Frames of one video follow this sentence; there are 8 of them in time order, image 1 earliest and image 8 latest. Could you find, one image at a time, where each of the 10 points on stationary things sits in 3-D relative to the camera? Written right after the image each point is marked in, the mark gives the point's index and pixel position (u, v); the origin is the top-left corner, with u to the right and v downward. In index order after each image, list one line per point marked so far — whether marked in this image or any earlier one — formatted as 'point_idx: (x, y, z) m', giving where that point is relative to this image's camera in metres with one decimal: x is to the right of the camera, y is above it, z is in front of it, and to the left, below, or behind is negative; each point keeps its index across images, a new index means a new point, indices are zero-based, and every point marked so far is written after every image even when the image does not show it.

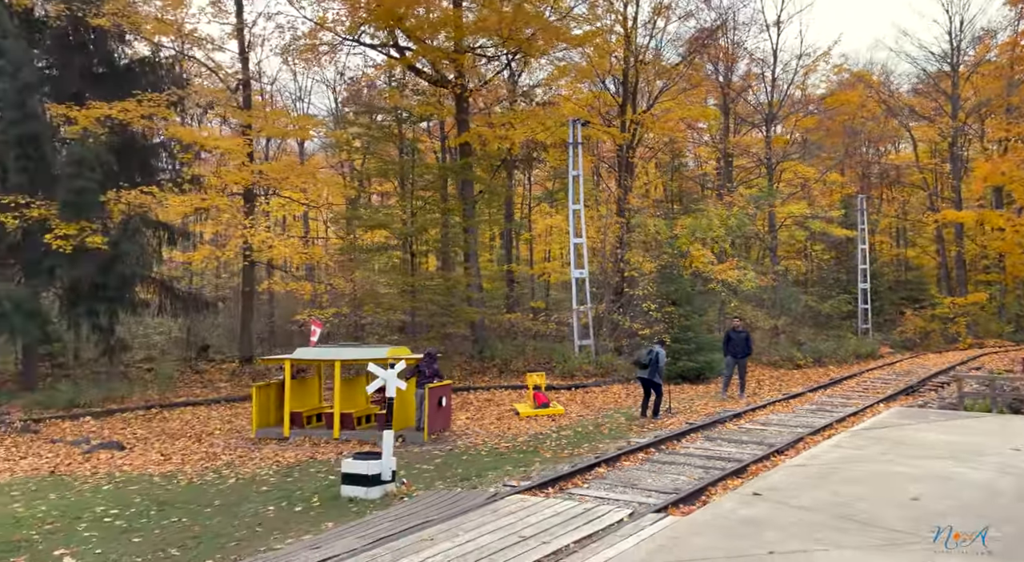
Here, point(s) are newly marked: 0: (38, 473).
0: (-6.7, -2.7, +12.9) m
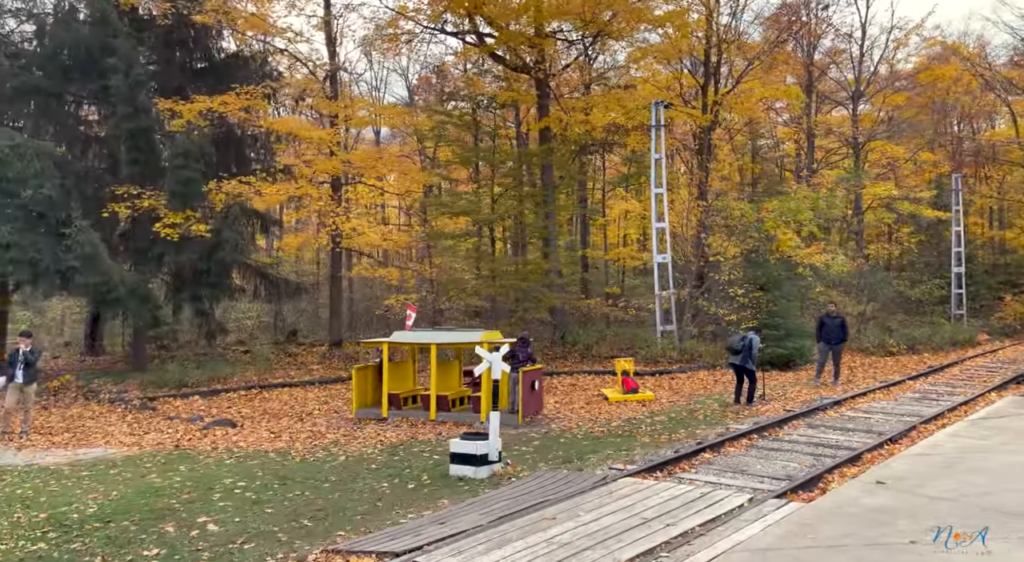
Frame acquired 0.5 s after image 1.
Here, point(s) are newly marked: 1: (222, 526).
0: (-5.3, -2.5, +13.6) m
1: (-2.2, -1.9, +7.2) m
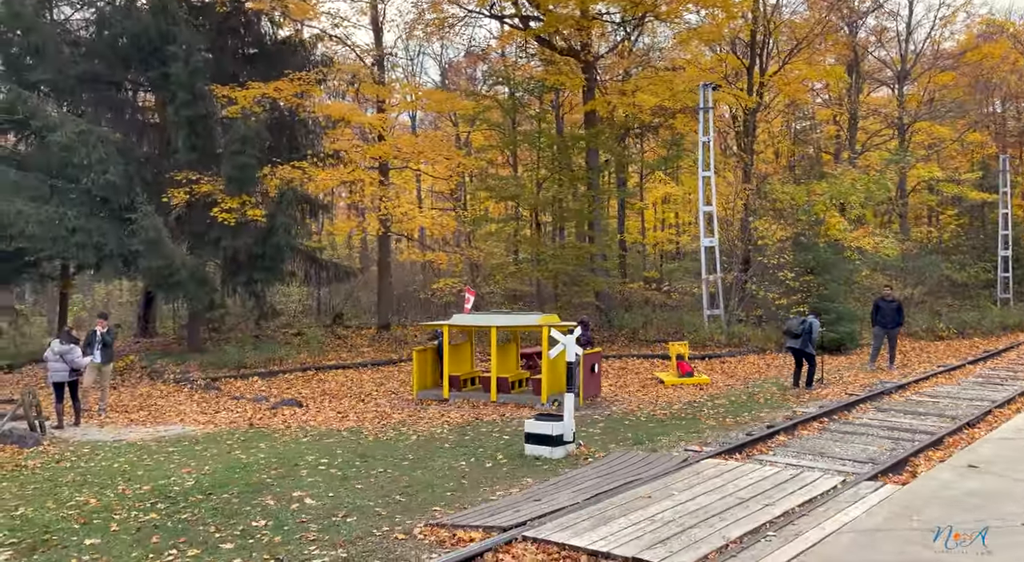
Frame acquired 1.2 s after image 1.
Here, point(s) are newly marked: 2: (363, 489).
0: (-4.3, -2.2, +14.0) m
1: (-1.5, -1.8, +7.5) m
2: (-1.2, -1.8, +7.8) m
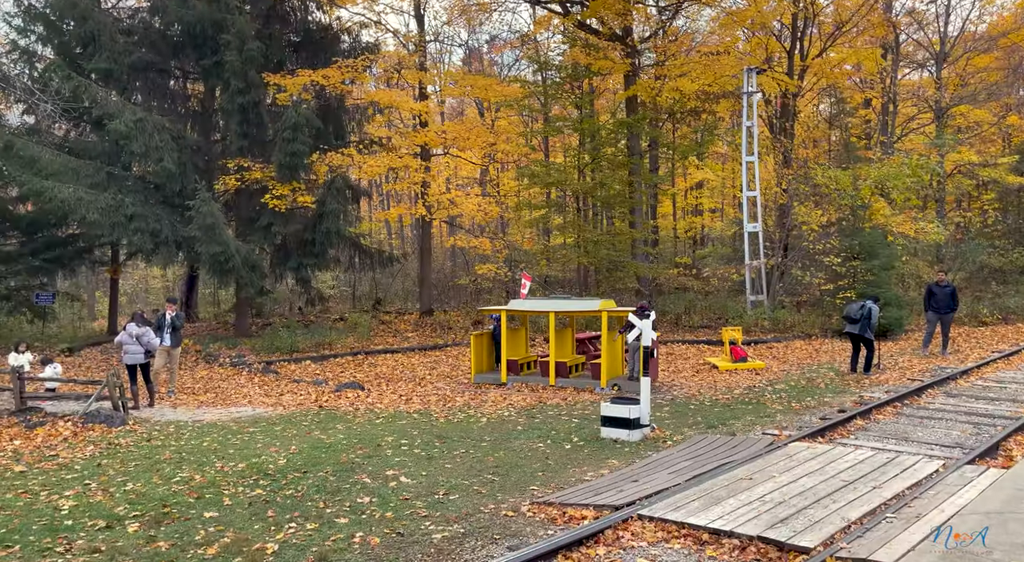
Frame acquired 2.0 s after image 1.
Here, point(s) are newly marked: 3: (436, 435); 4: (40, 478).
0: (-3.3, -2.0, +14.2) m
1: (-0.8, -1.7, +7.6) m
2: (-0.5, -1.6, +8.0) m
3: (-0.8, -1.7, +10.3) m
4: (-4.0, -1.7, +8.0) m
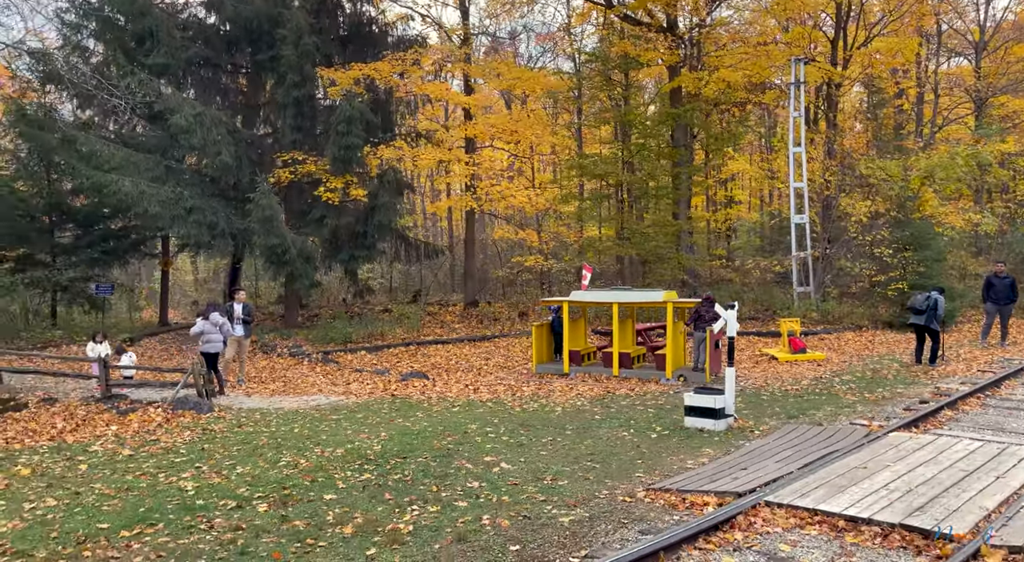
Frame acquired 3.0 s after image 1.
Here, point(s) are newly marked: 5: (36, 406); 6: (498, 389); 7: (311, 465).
0: (-2.2, -1.8, +14.5) m
1: (0.0, -1.6, +7.7) m
2: (+0.3, -1.6, +8.1) m
3: (+0.1, -1.6, +10.5) m
4: (-3.2, -1.6, +8.2) m
5: (-7.0, -1.8, +13.4) m
6: (-0.3, -2.0, +16.4) m
7: (-1.7, -1.6, +7.9) m
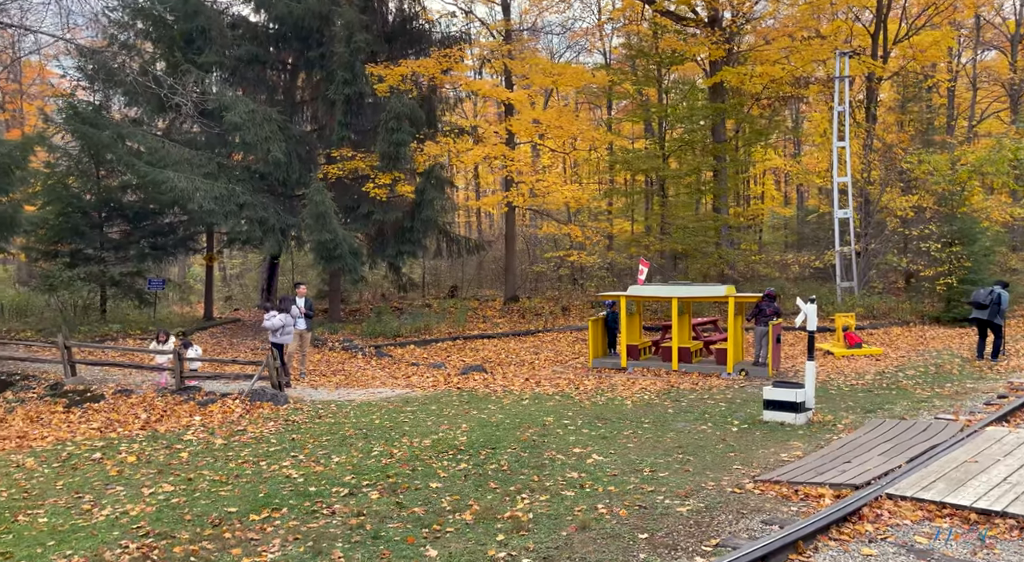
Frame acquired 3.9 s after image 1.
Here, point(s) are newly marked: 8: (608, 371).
0: (-1.1, -1.8, +14.6) m
1: (+0.8, -1.5, +7.8) m
2: (+1.1, -1.5, +8.1) m
3: (+1.0, -1.6, +10.5) m
4: (-2.4, -1.6, +8.4) m
5: (-6.0, -1.7, +13.7) m
6: (+0.9, -1.8, +16.4) m
7: (-1.0, -1.5, +8.0) m
8: (+2.1, -1.9, +19.1) m
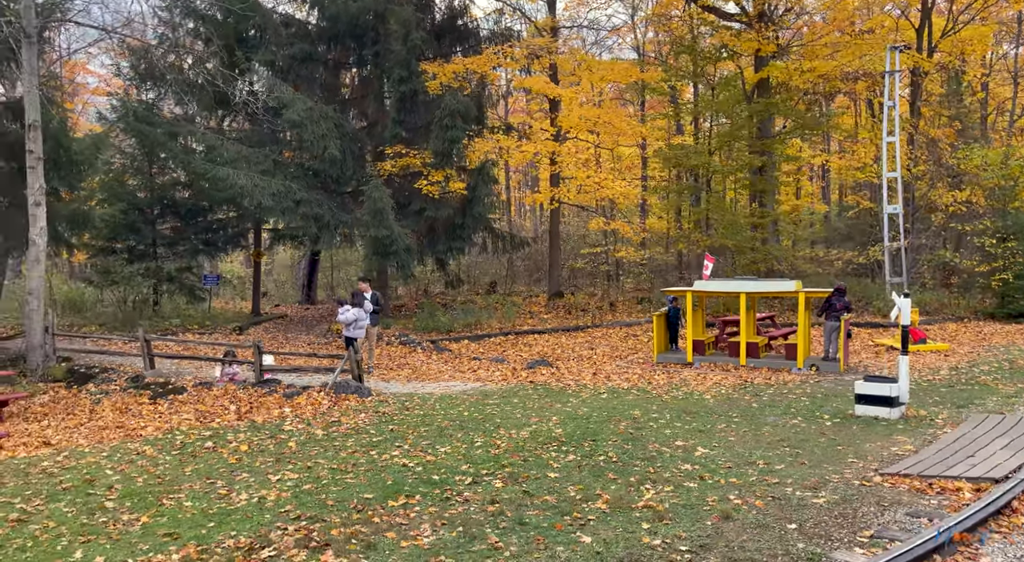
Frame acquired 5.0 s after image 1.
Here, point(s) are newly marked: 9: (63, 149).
0: (0.0, -1.7, +14.6) m
1: (+1.6, -1.4, +7.8) m
2: (+2.0, -1.4, +8.0) m
3: (+1.9, -1.5, +10.4) m
4: (-1.6, -1.5, +8.5) m
5: (-4.9, -1.7, +14.0) m
6: (+2.1, -1.7, +16.4) m
7: (-0.1, -1.5, +8.1) m
8: (+3.4, -1.8, +19.1) m
9: (-9.0, +2.6, +18.2) m
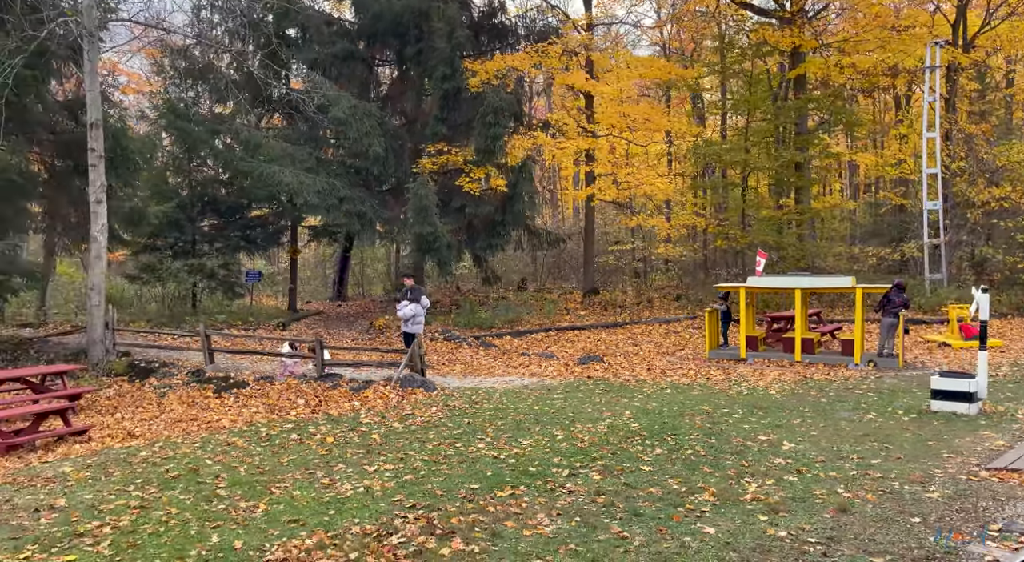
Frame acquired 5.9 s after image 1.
0: (+1.0, -1.6, +14.6) m
1: (+2.3, -1.4, +7.7) m
2: (+2.6, -1.4, +8.0) m
3: (+2.7, -1.4, +10.4) m
4: (-0.9, -1.4, +8.6) m
5: (-4.0, -1.6, +14.1) m
6: (+3.1, -1.7, +16.3) m
7: (+0.6, -1.4, +8.1) m
8: (+4.5, -1.7, +18.9) m
9: (-8.0, +2.7, +18.5) m
